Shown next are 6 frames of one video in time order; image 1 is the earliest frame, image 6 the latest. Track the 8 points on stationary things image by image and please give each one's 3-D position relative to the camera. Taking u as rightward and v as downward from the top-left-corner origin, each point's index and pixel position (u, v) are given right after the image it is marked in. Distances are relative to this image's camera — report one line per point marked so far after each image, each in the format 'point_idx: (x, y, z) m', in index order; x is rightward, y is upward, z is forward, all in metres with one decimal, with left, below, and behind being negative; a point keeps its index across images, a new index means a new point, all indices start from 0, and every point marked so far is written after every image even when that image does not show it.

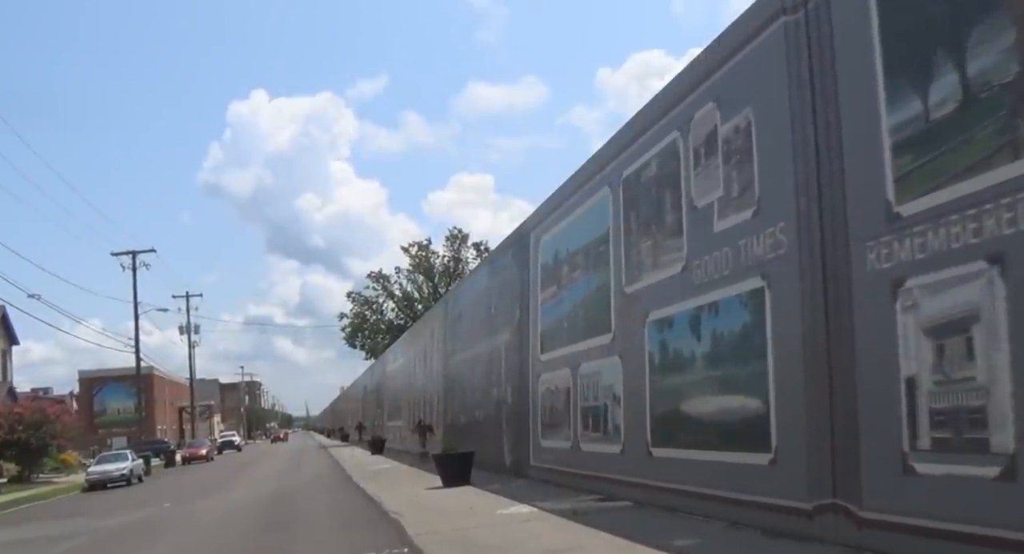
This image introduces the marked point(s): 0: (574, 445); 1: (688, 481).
0: (+1.2, -3.2, +16.8) m
1: (+2.4, -2.8, +12.2) m
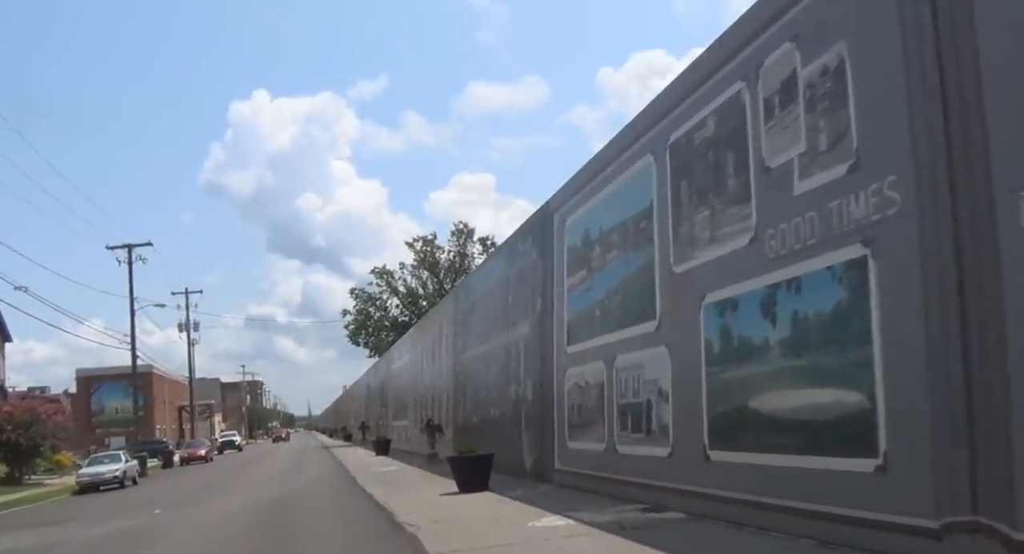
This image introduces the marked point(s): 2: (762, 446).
0: (+1.7, -2.9, +14.9) m
1: (+2.9, -2.5, +10.4) m
2: (+2.9, -2.0, +10.3) m
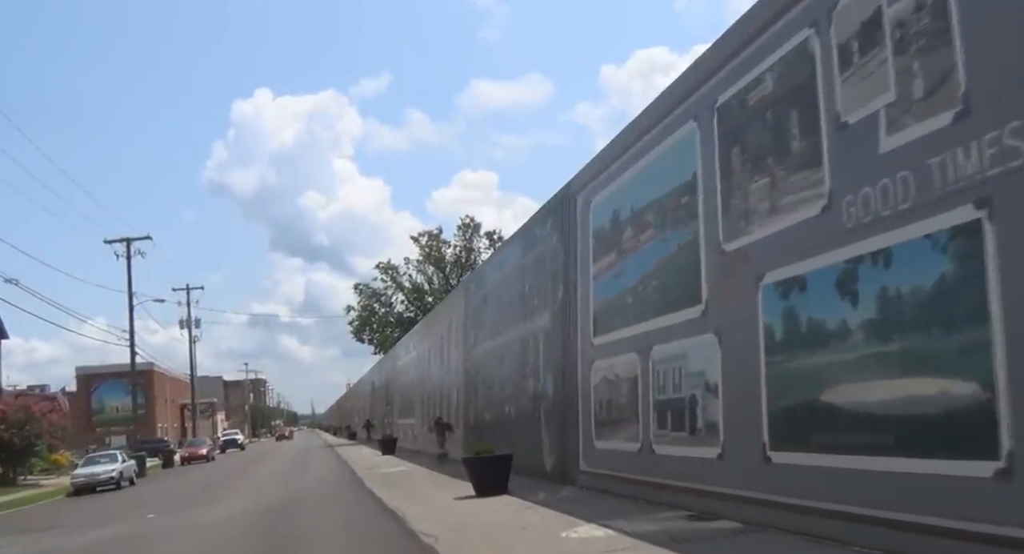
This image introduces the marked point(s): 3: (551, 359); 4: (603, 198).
0: (+2.0, -2.6, +13.5) m
1: (+3.3, -2.2, +9.0) m
2: (+3.3, -1.7, +8.9) m
3: (+0.8, -1.7, +18.7) m
4: (+1.6, +1.4, +16.0) m
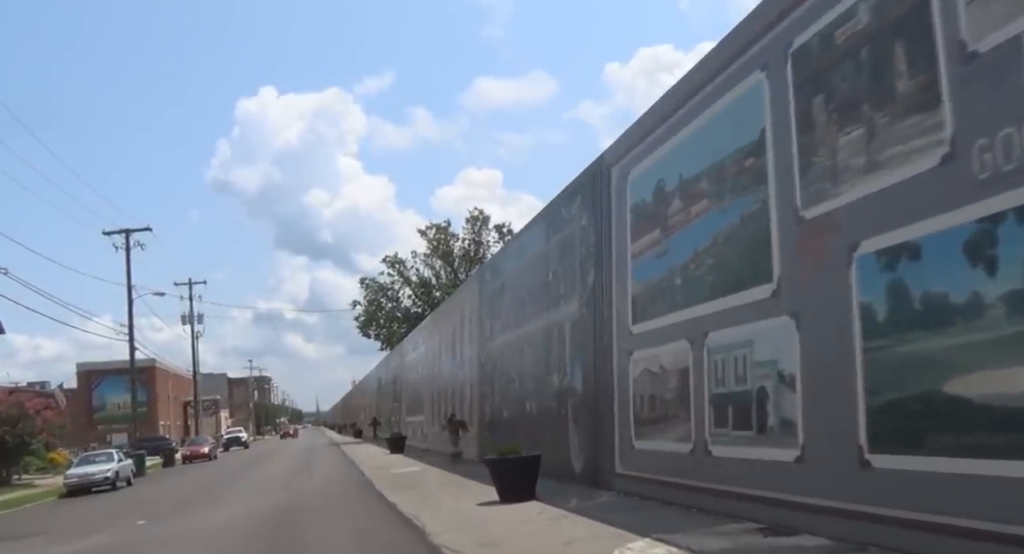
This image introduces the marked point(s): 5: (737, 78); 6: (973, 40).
0: (+2.5, -2.3, +11.8) m
1: (+3.7, -1.9, +7.3) m
2: (+3.7, -1.4, +7.2) m
3: (+1.3, -1.4, +17.0) m
4: (+2.1, +1.7, +14.3) m
5: (+2.8, +2.5, +11.2) m
6: (+3.8, +2.0, +7.3) m
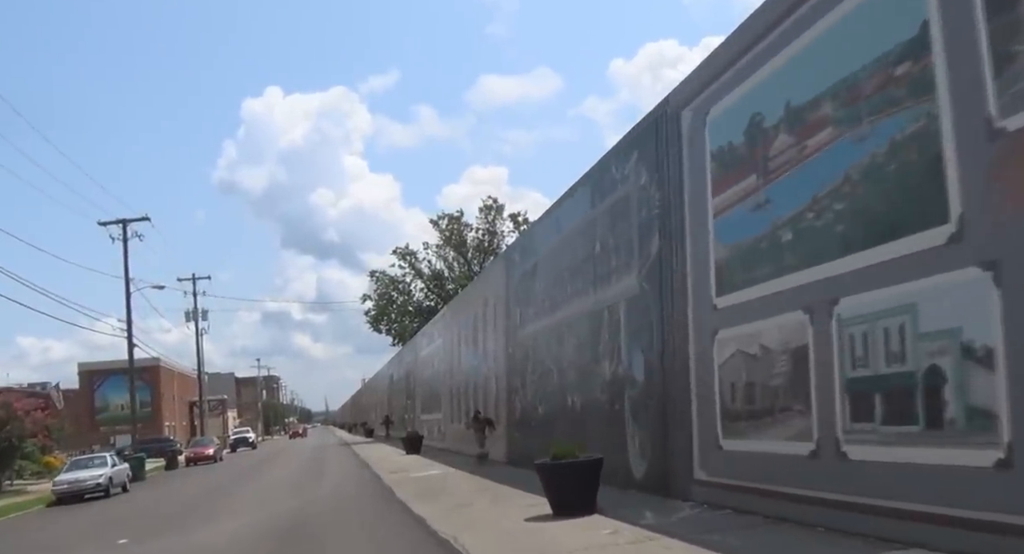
0: (+3.3, -1.8, +9.1) m
1: (+4.4, -1.4, +4.6) m
2: (+4.4, -0.9, +4.5) m
3: (+2.1, -0.9, +14.3) m
4: (+2.8, +2.2, +11.6) m
5: (+3.5, +3.0, +8.5) m
6: (+4.5, +2.5, +4.6) m
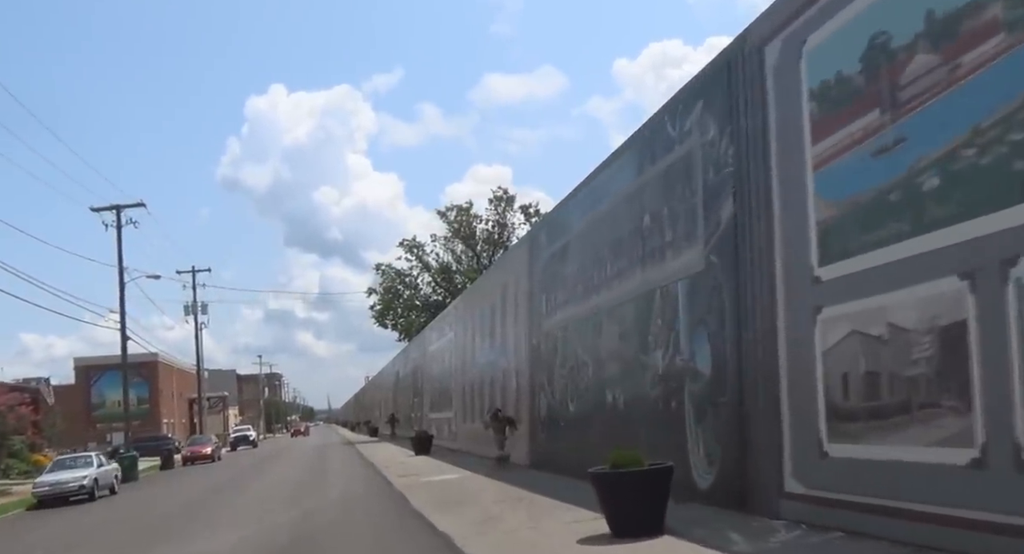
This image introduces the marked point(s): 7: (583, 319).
0: (+3.8, -1.4, +6.9) m
1: (+5.0, -1.1, +2.3) m
2: (+5.0, -0.5, +2.2) m
3: (+2.7, -0.5, +12.1) m
4: (+3.4, +2.6, +9.3) m
5: (+4.1, +3.4, +6.2) m
6: (+5.0, +2.9, +2.3) m
7: (+1.4, -0.8, +17.6) m
